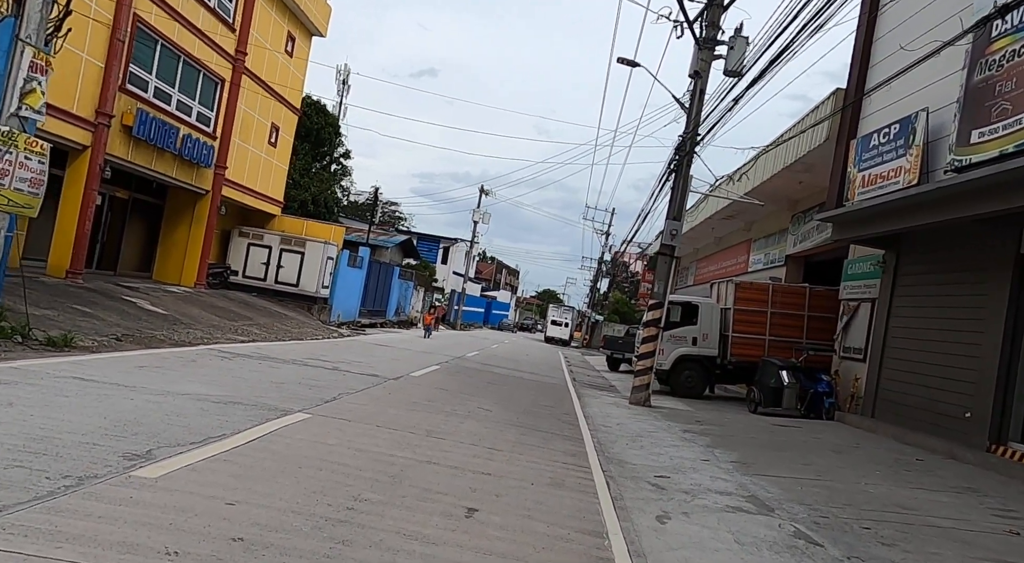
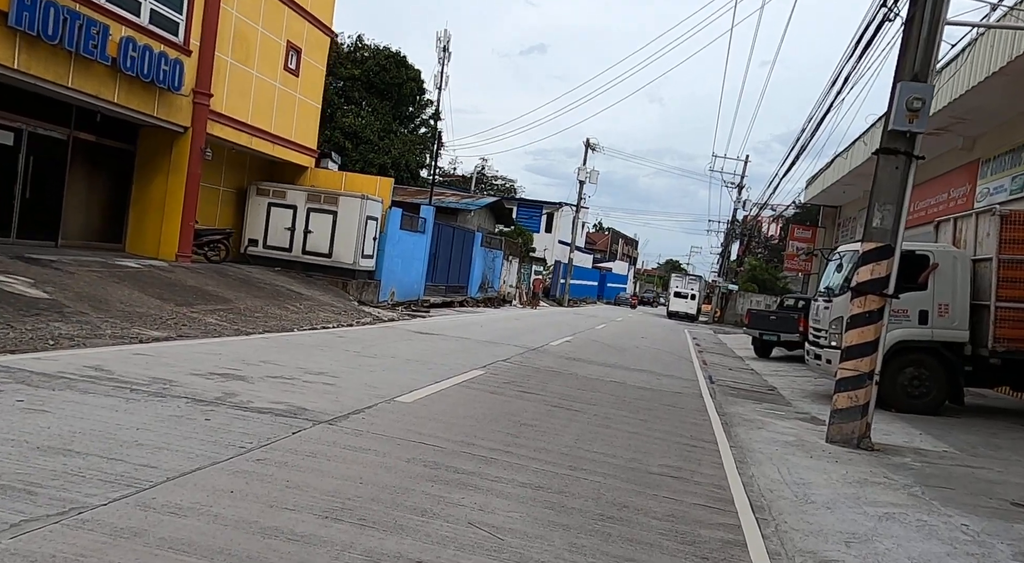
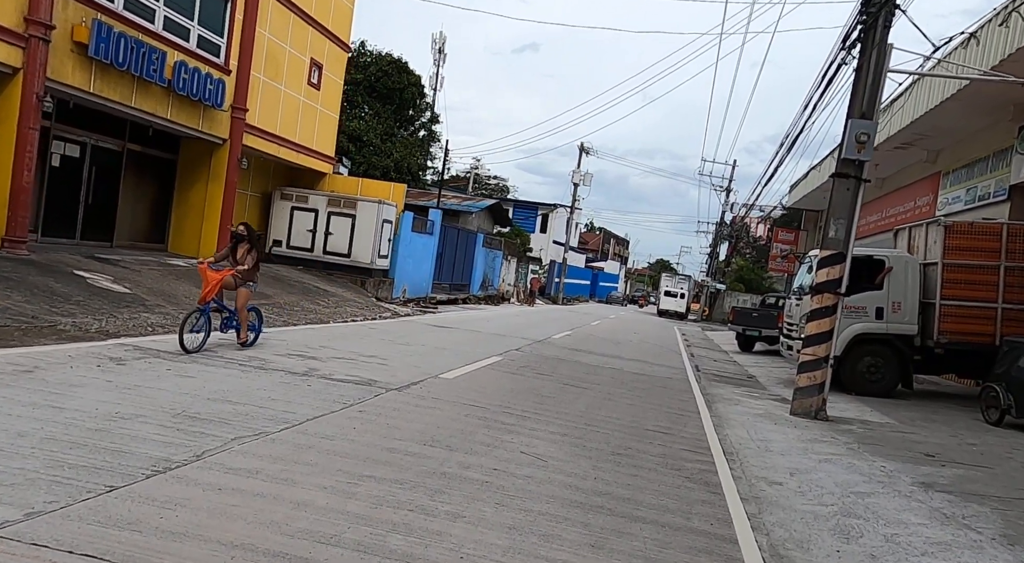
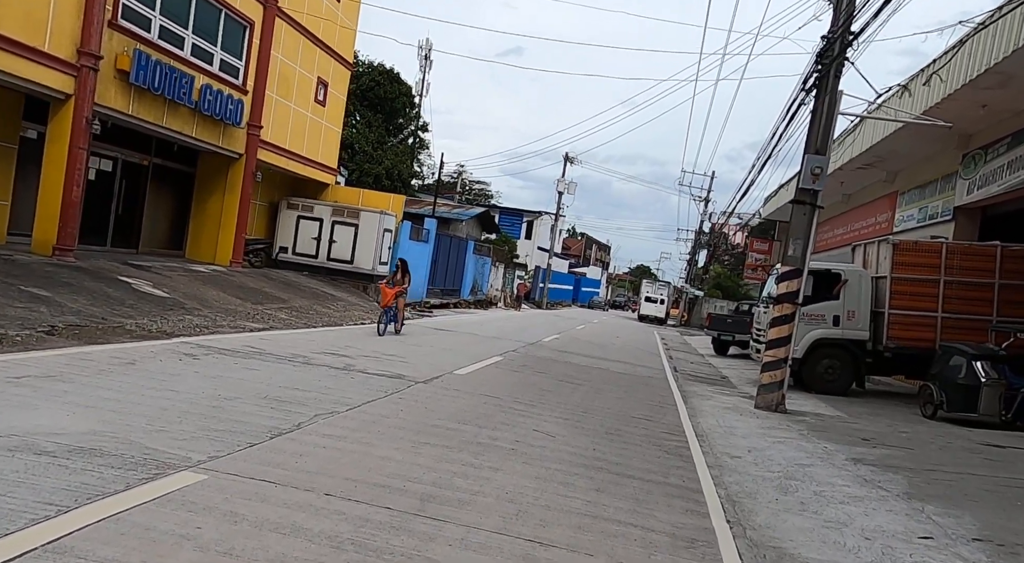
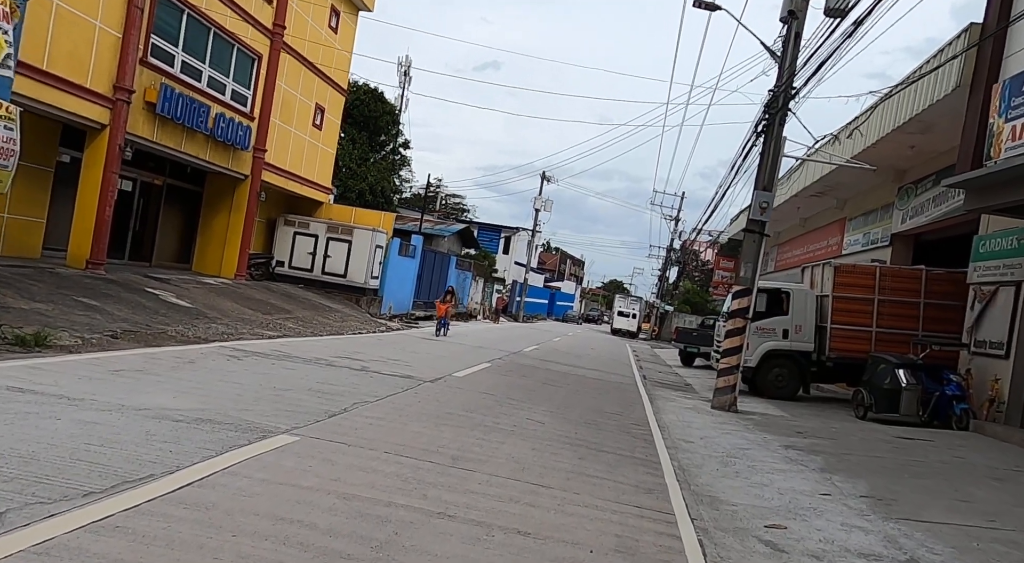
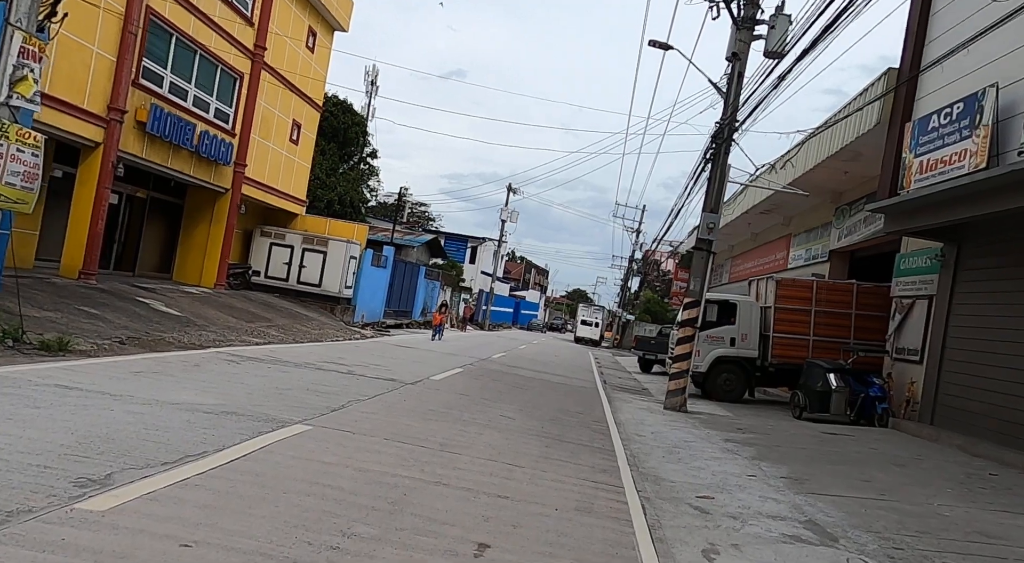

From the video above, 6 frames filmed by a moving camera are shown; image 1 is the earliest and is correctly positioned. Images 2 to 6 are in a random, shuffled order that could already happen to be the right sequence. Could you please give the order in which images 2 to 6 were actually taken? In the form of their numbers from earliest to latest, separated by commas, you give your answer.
6, 5, 4, 3, 2
